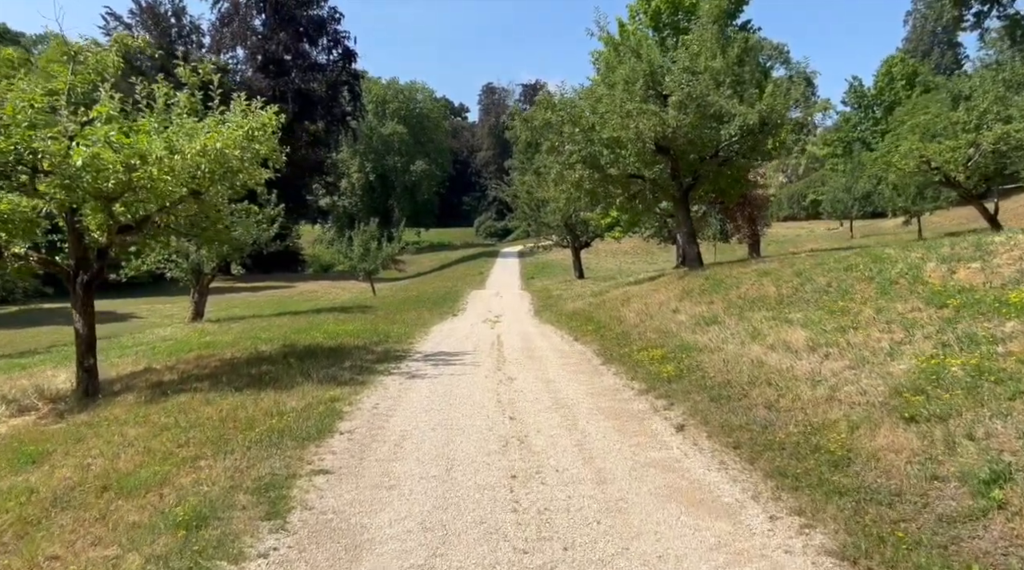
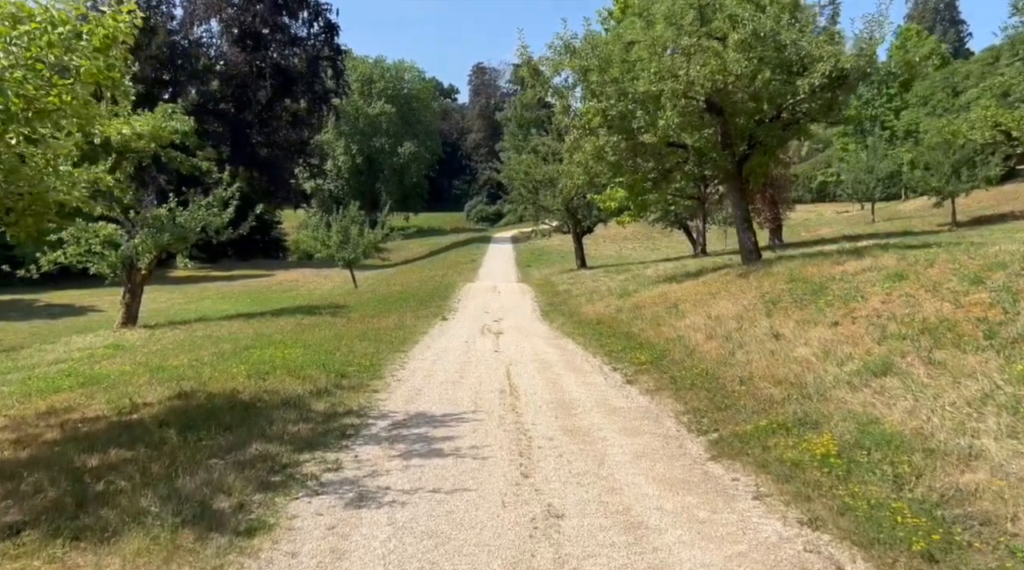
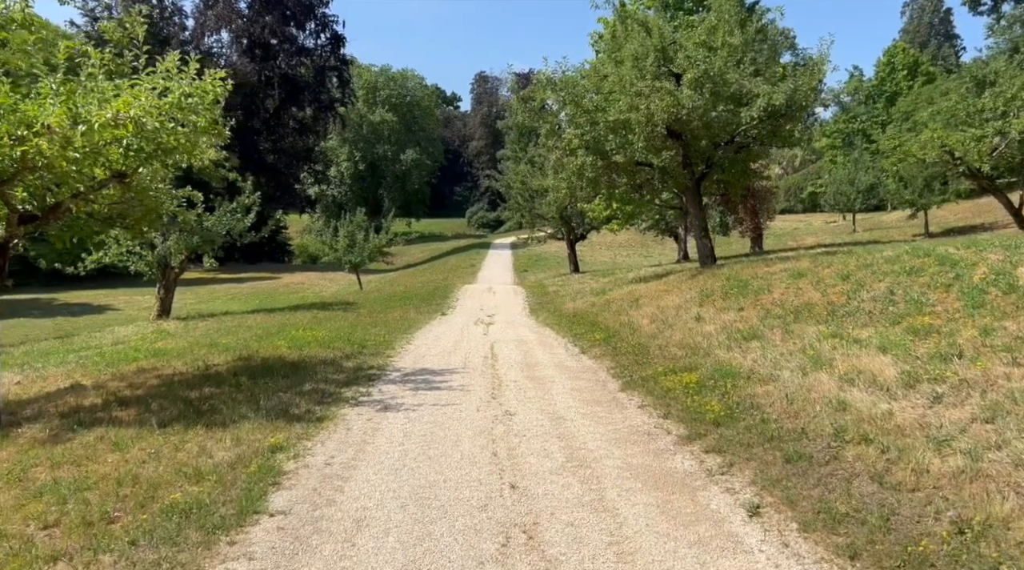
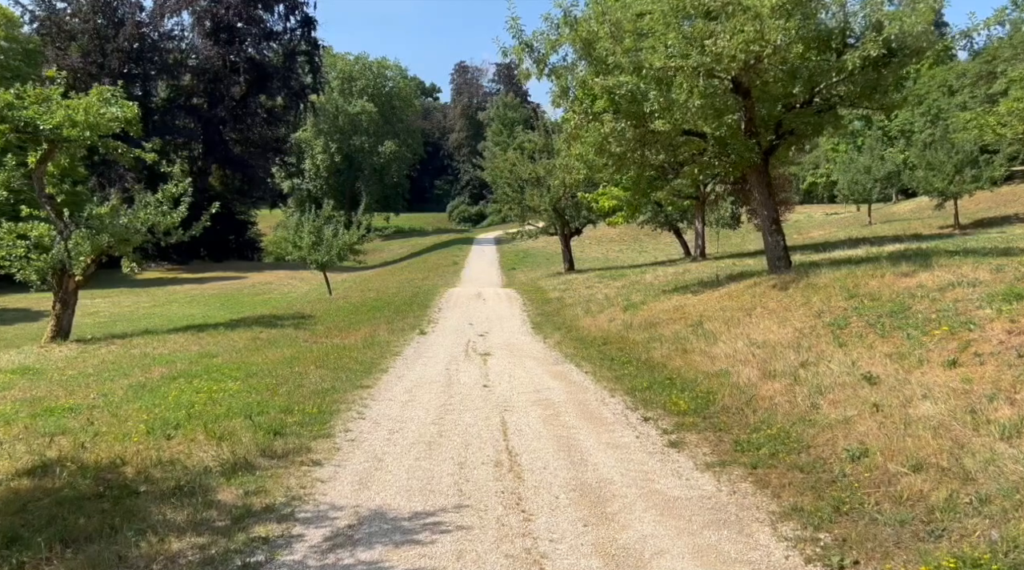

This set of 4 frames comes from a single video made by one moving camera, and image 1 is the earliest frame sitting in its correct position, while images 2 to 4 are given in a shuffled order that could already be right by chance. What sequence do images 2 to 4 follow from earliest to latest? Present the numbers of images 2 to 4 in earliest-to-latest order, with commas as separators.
3, 2, 4
